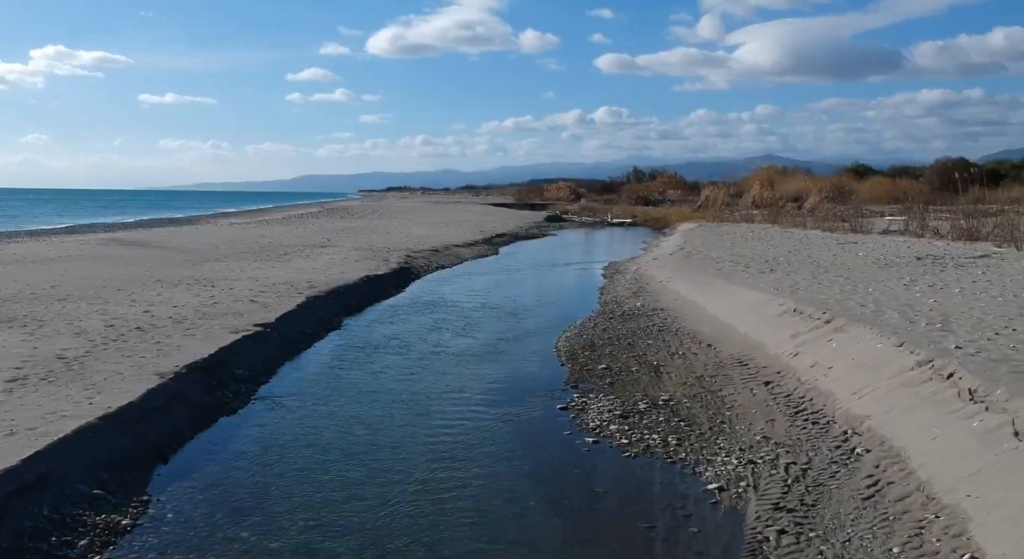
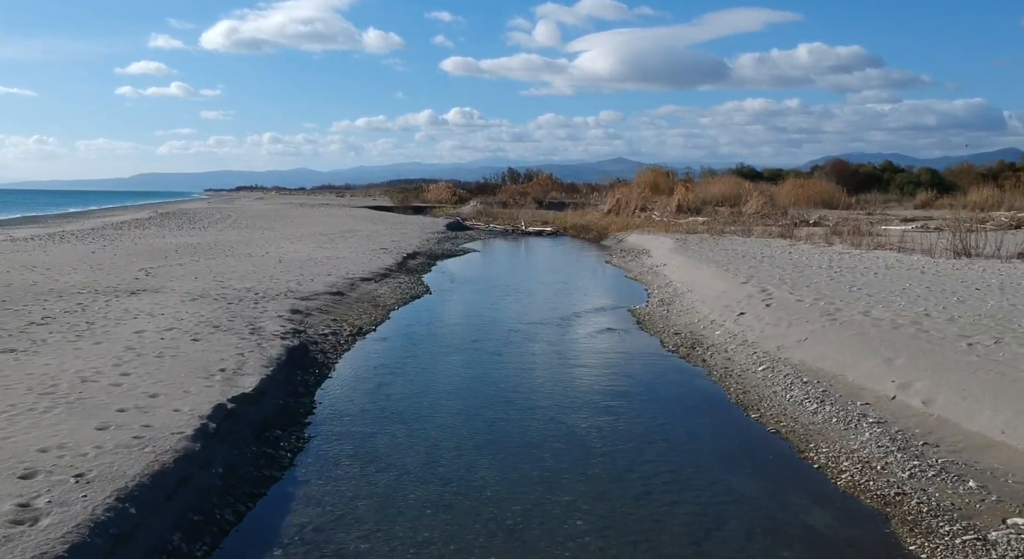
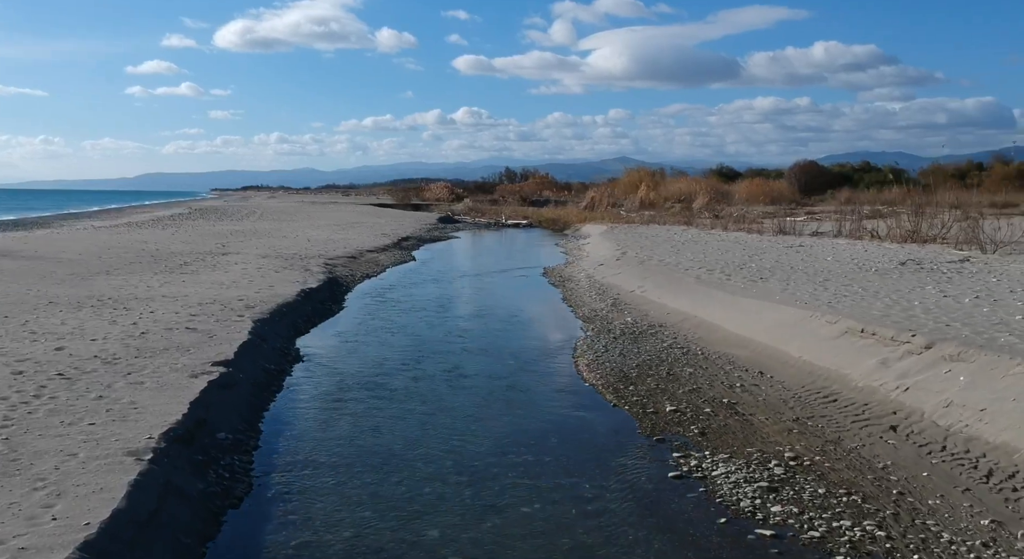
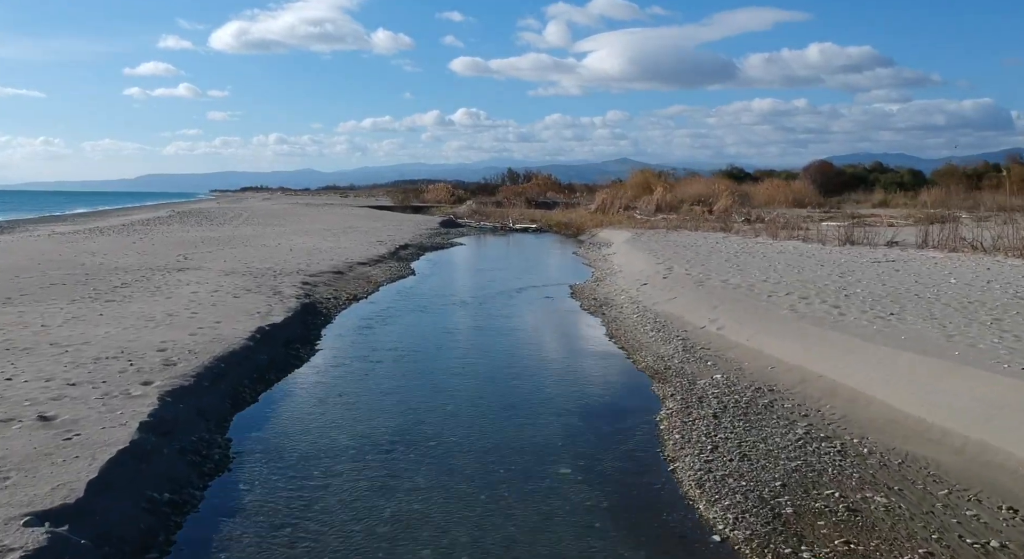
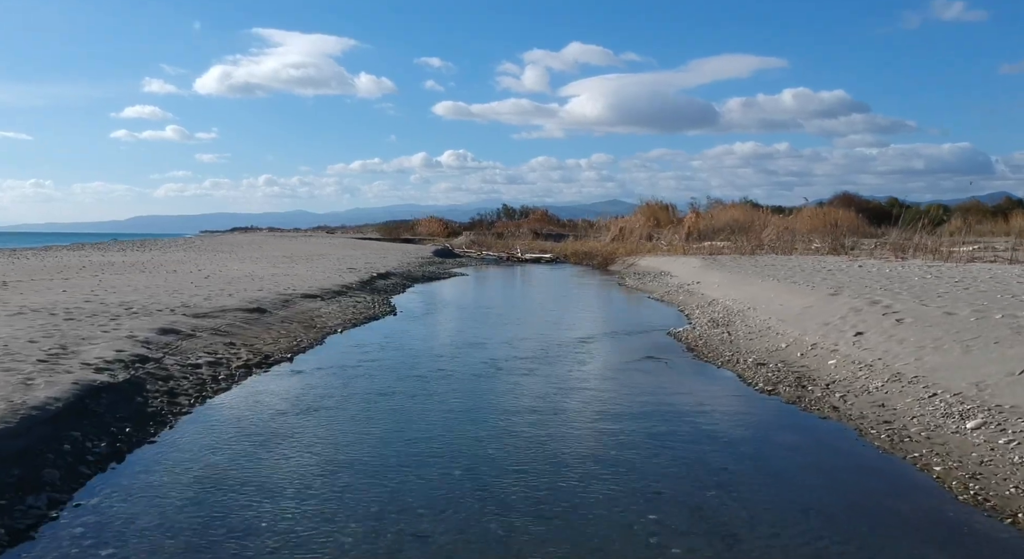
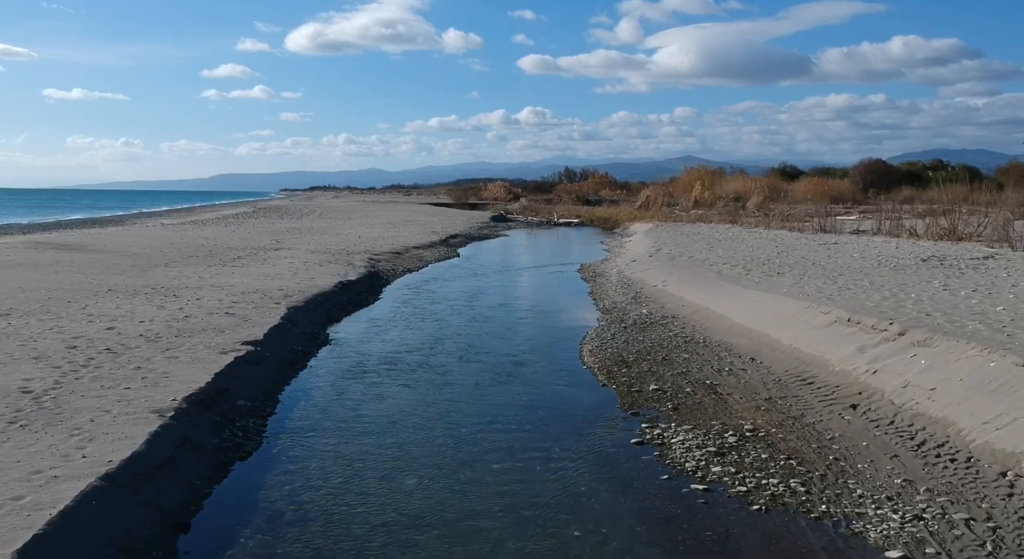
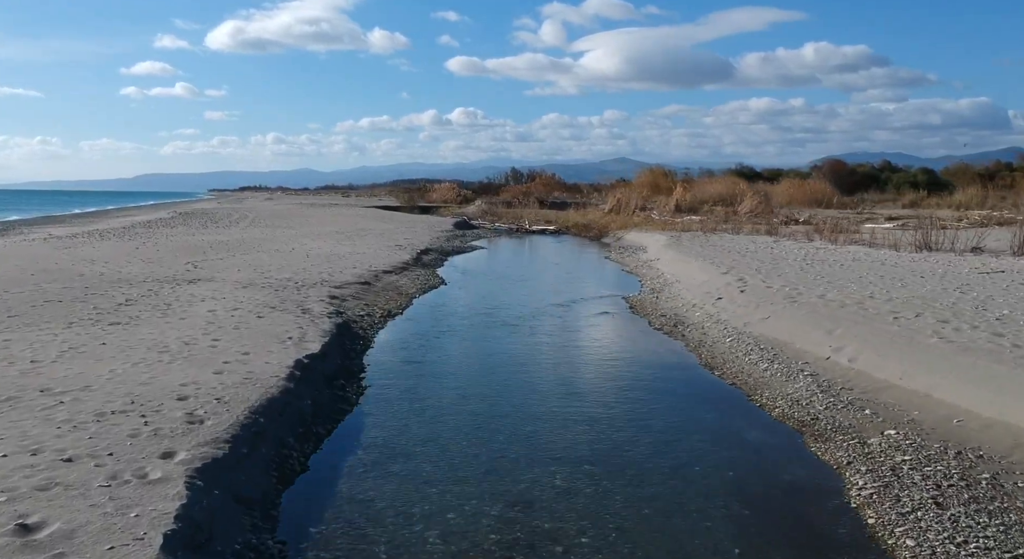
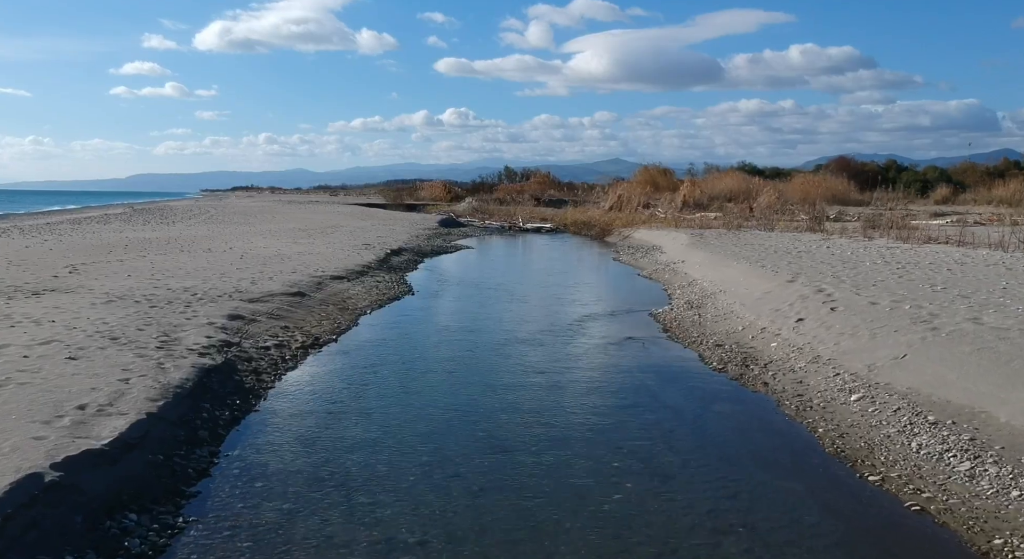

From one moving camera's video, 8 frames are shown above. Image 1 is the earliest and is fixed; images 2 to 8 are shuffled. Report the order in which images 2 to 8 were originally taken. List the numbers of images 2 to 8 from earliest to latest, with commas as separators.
6, 3, 4, 7, 2, 8, 5
